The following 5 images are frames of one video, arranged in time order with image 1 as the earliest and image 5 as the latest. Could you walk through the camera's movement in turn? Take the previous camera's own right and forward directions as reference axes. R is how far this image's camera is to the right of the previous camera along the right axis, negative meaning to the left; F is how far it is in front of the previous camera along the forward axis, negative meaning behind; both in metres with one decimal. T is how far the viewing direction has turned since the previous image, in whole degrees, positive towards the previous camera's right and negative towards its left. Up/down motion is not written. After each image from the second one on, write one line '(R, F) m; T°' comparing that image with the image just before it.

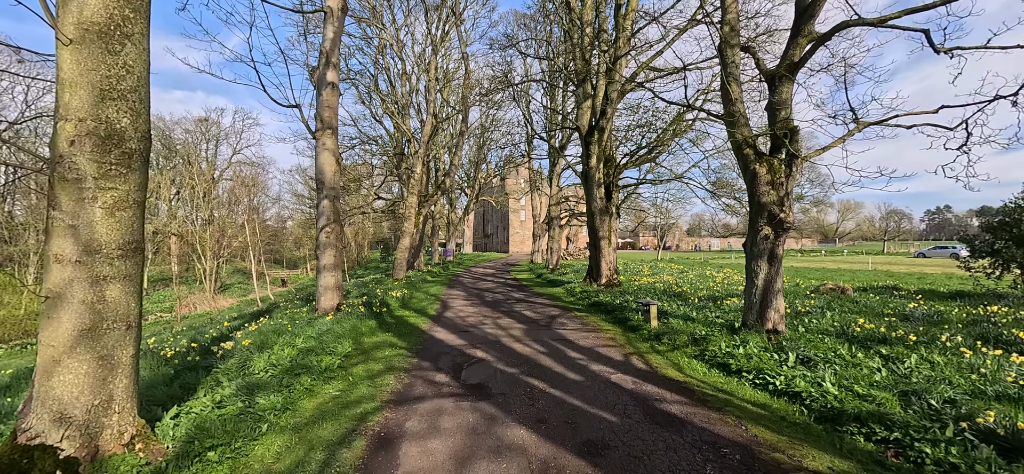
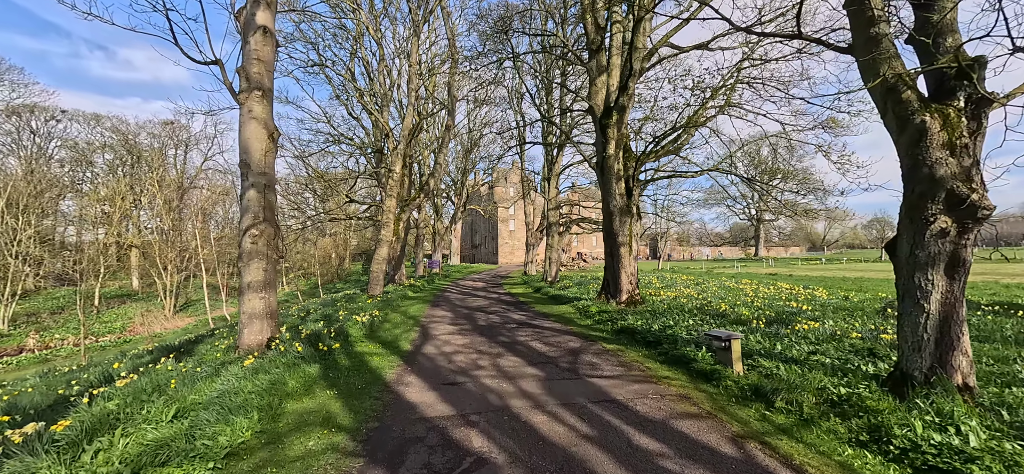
(-0.3, +2.6) m; +2°
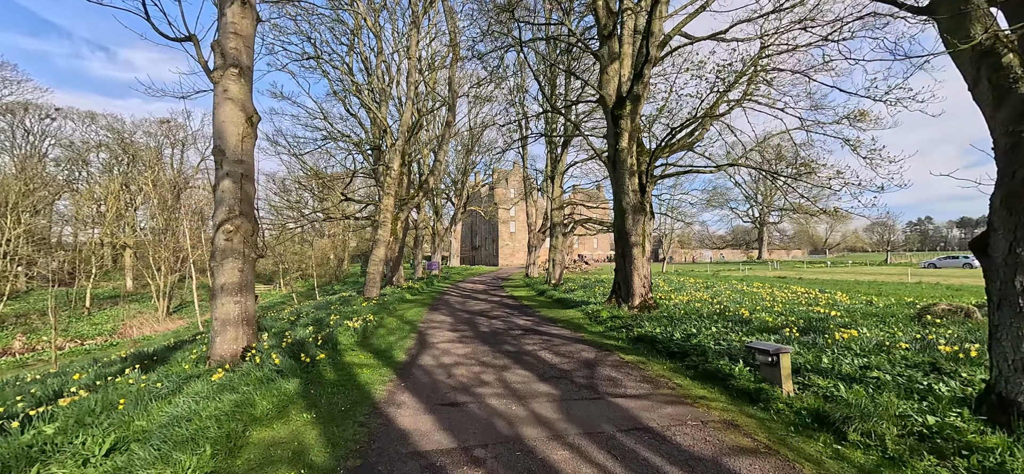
(-0.1, +0.7) m; 0°
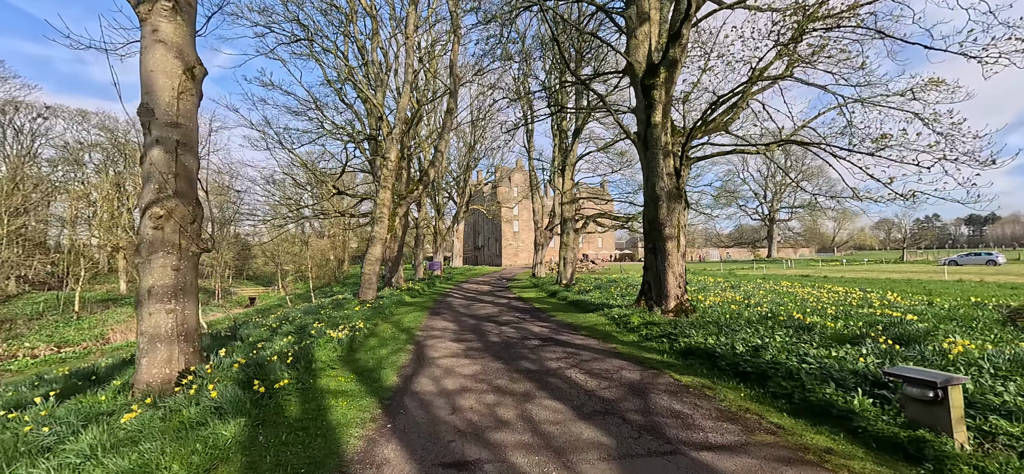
(-0.2, +1.4) m; 0°
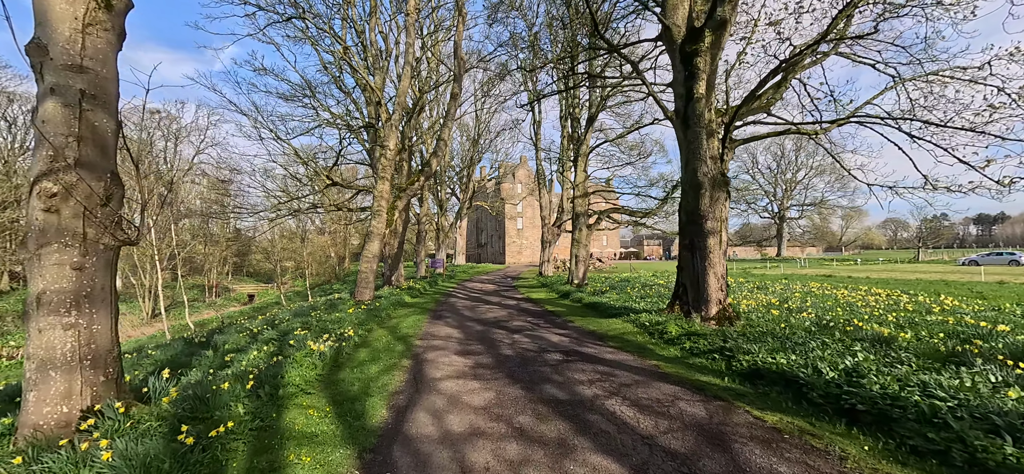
(-0.2, +1.2) m; 0°
